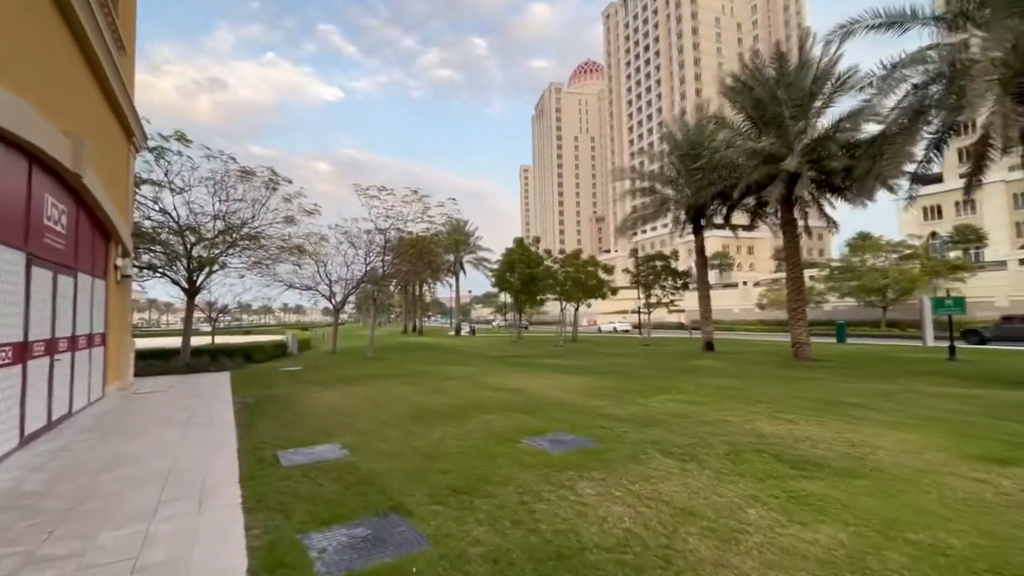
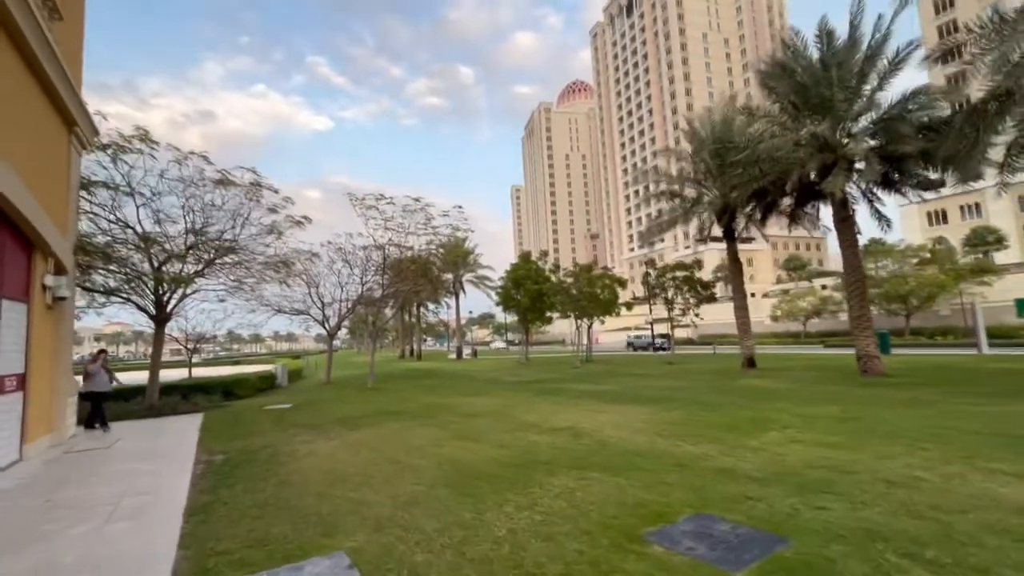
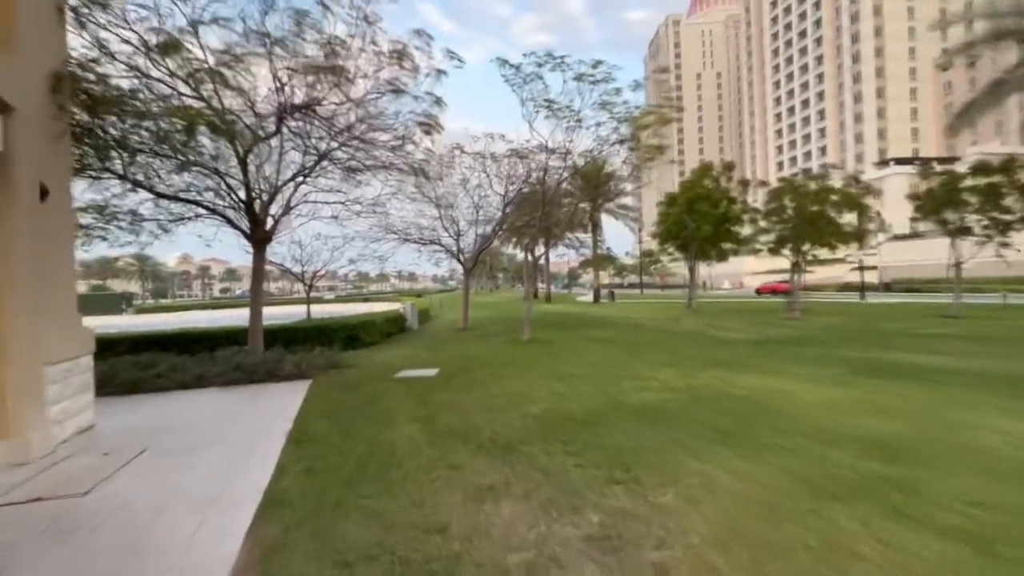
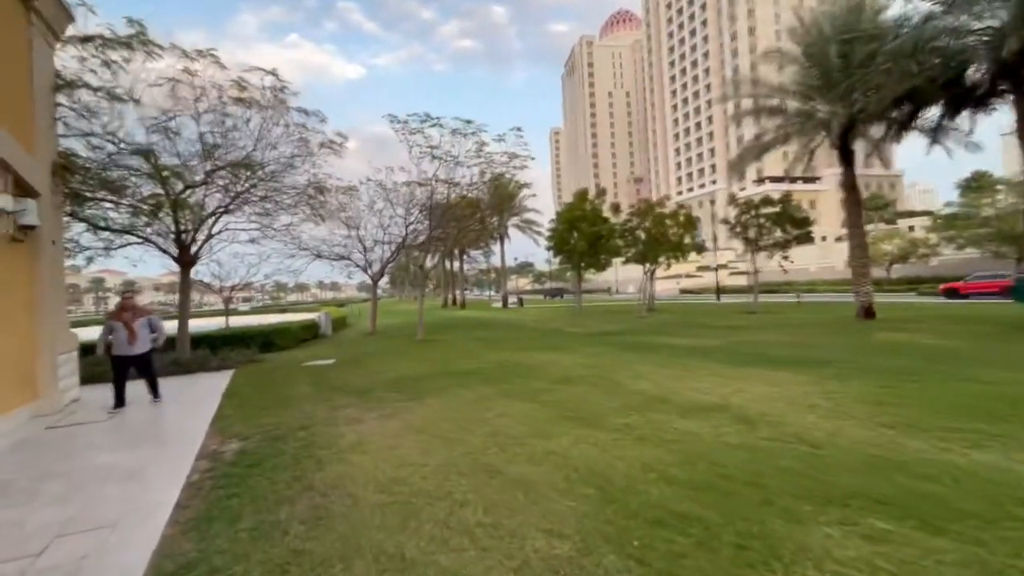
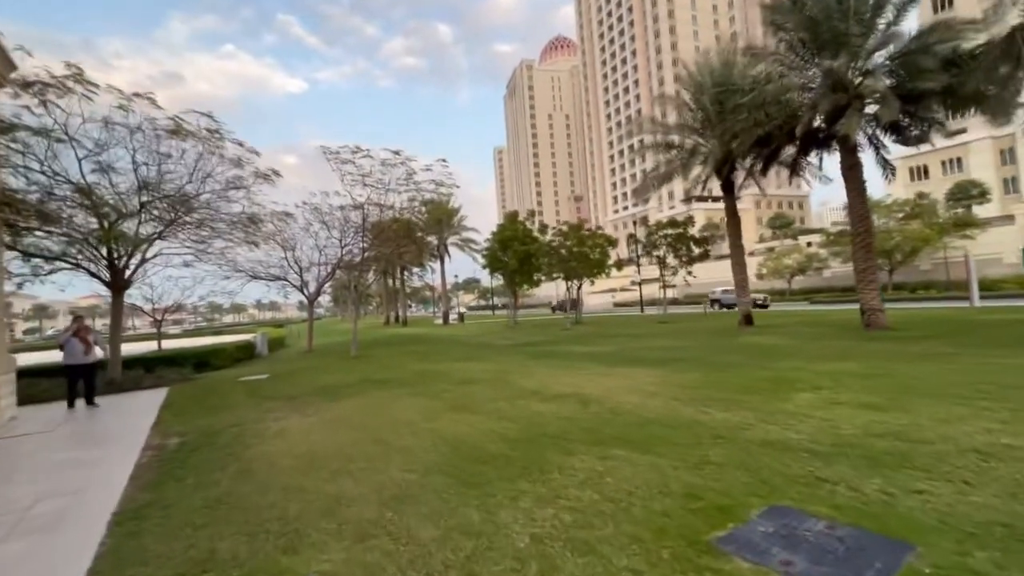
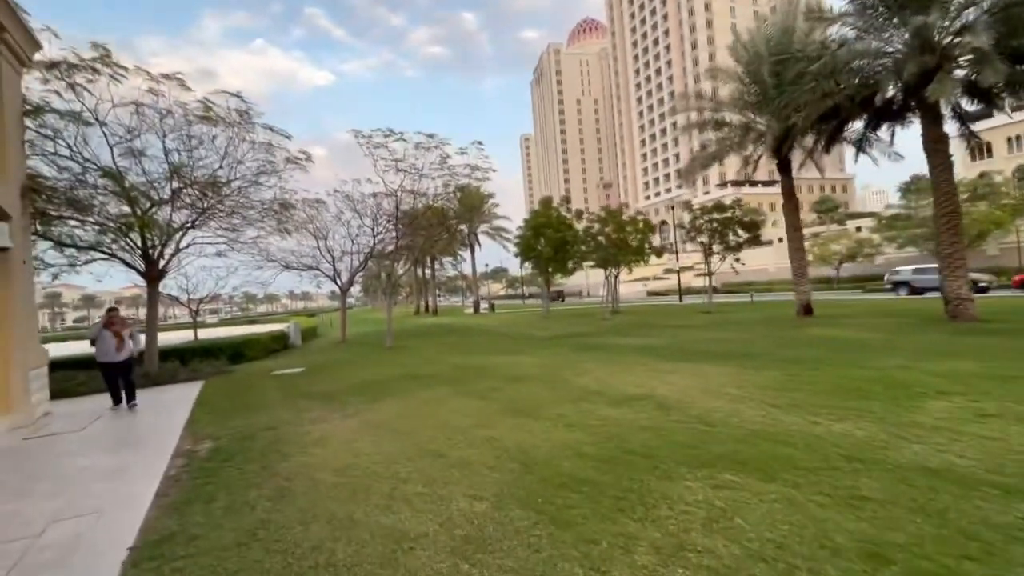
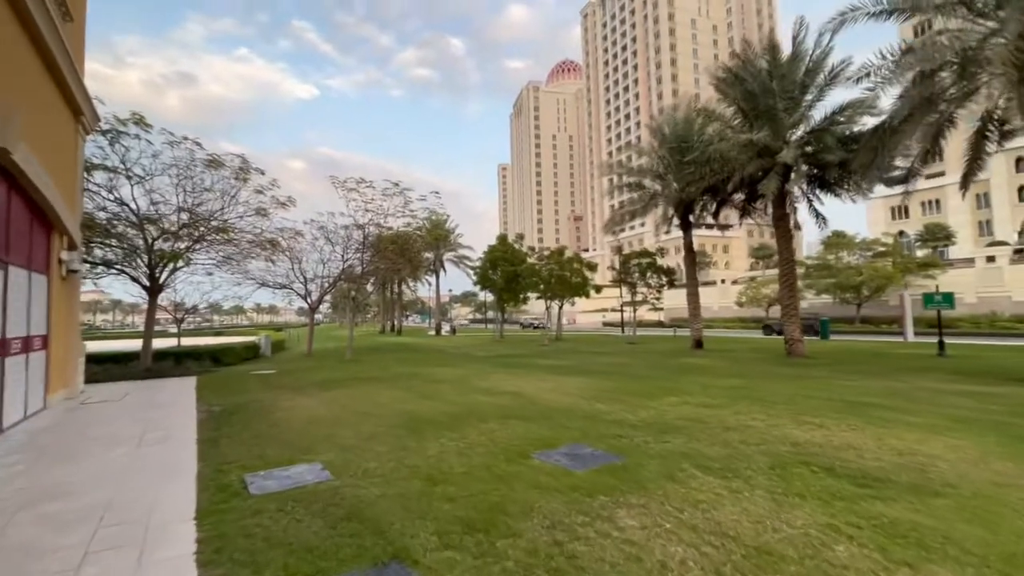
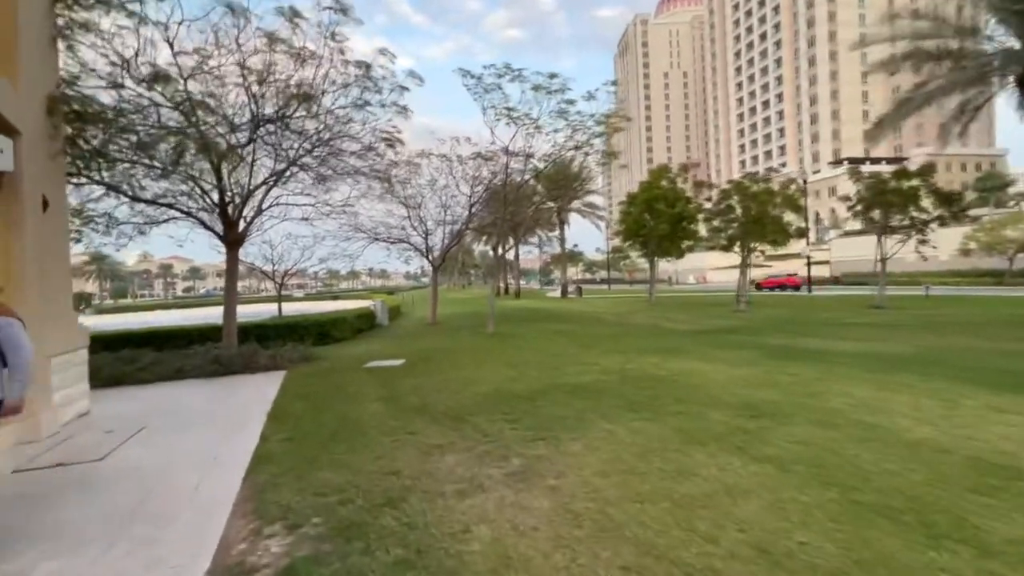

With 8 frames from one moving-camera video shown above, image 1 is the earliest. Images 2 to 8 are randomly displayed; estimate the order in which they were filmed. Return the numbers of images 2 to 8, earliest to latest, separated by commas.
7, 2, 5, 6, 4, 8, 3
